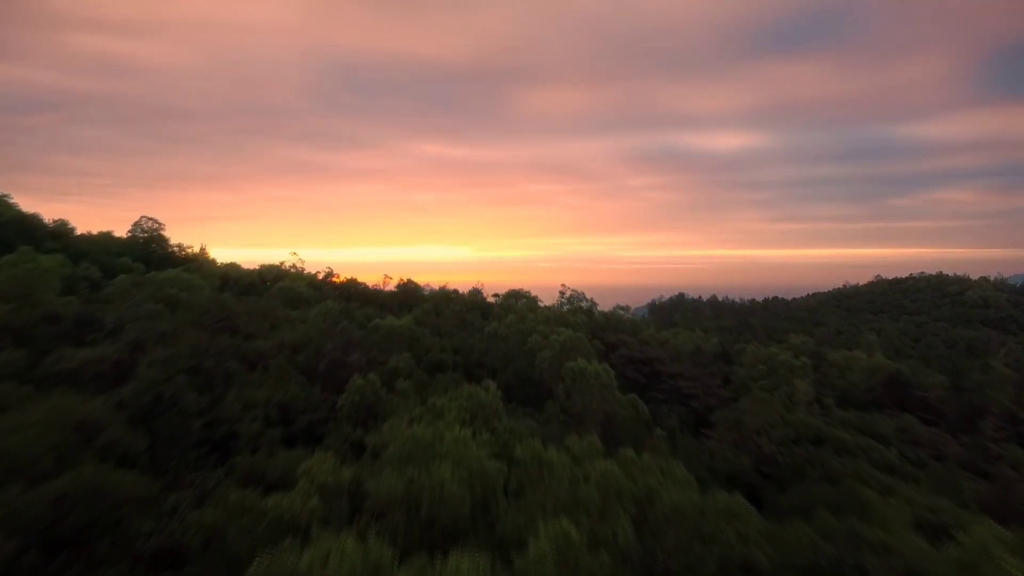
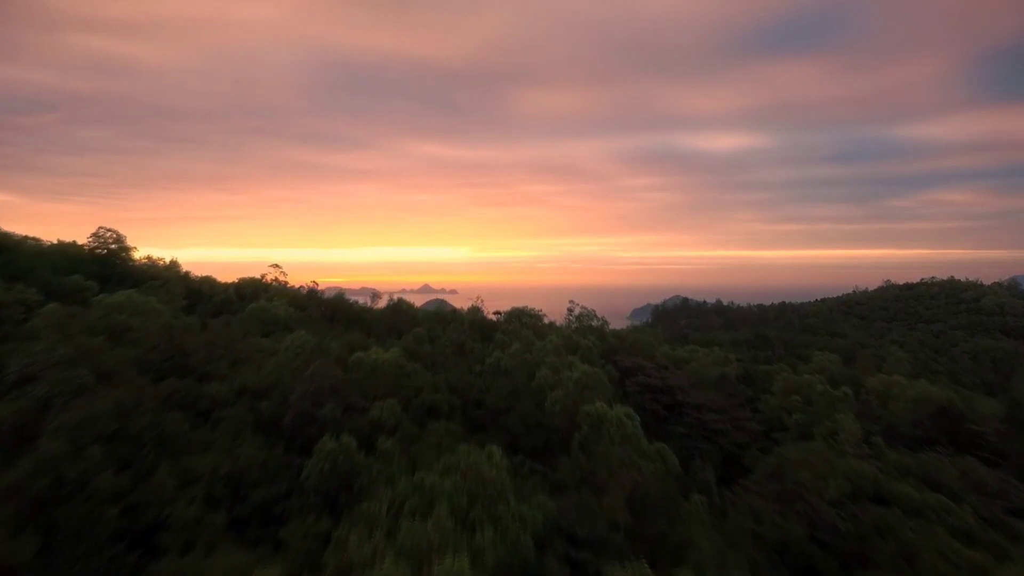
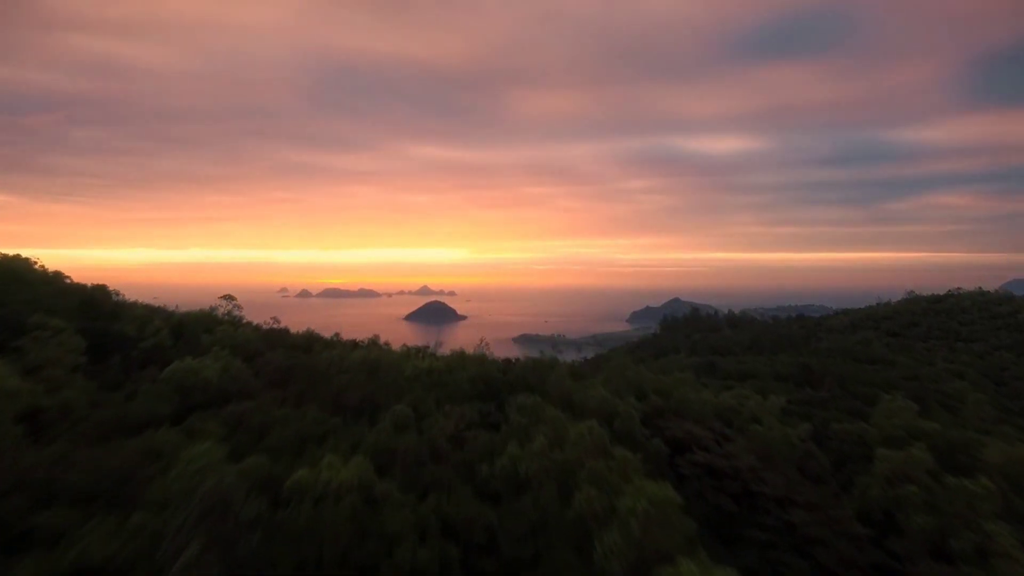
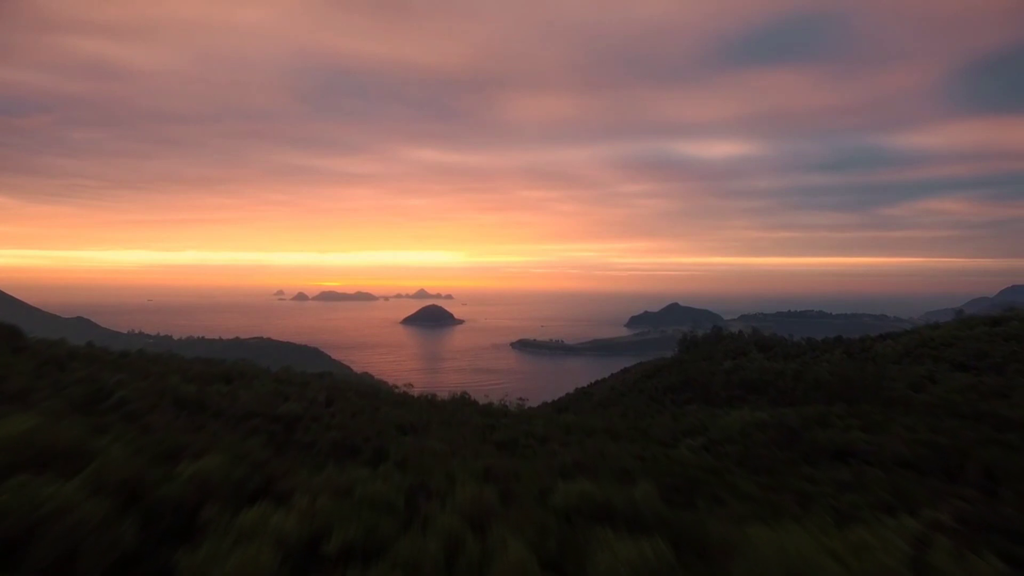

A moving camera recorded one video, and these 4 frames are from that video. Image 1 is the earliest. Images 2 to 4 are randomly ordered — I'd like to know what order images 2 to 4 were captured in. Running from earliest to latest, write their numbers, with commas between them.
2, 3, 4
